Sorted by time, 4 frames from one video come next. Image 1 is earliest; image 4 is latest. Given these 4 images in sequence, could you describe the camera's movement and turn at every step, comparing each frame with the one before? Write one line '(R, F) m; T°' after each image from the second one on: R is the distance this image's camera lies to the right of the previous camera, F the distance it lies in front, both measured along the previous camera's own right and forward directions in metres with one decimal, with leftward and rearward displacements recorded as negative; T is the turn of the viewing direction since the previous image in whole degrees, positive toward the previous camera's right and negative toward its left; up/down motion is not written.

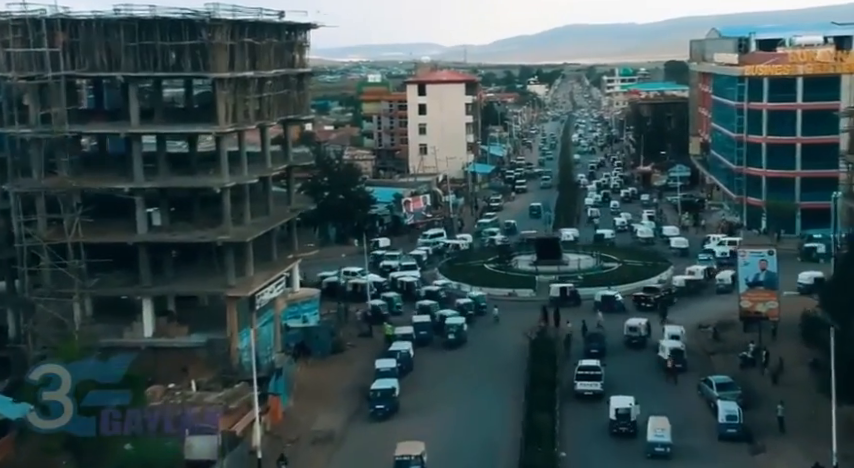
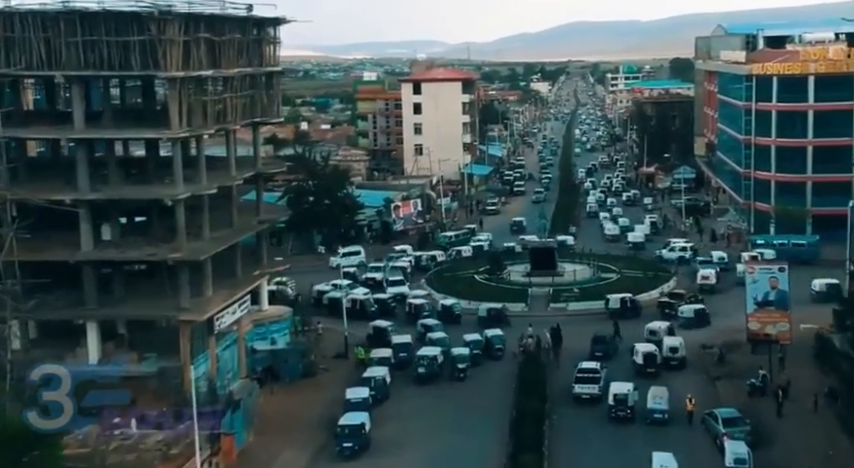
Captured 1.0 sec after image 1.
(+0.7, +2.9) m; 0°
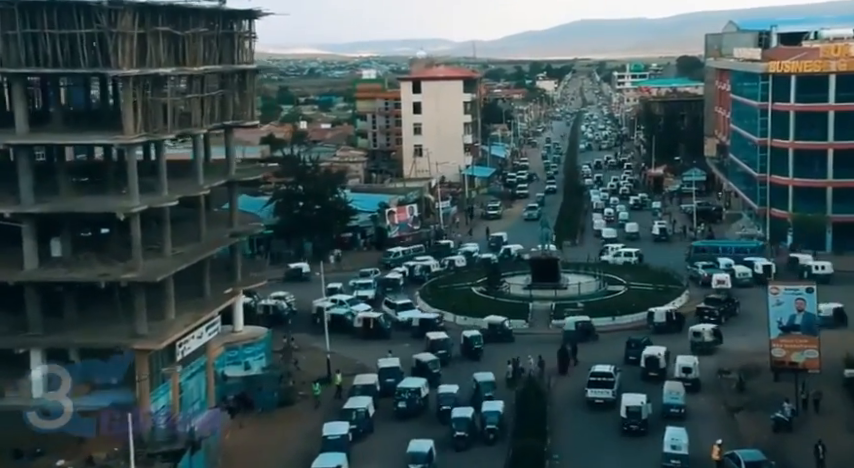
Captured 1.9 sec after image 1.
(+0.4, +2.9) m; 0°
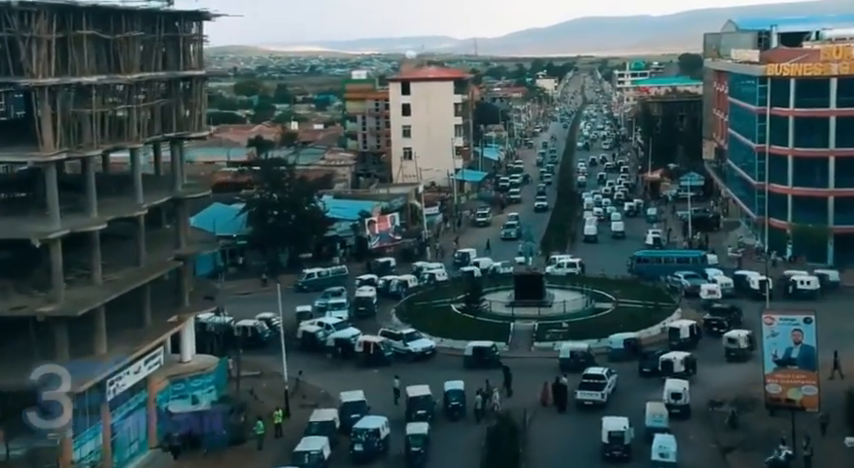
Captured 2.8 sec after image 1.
(+0.9, +2.4) m; 0°
